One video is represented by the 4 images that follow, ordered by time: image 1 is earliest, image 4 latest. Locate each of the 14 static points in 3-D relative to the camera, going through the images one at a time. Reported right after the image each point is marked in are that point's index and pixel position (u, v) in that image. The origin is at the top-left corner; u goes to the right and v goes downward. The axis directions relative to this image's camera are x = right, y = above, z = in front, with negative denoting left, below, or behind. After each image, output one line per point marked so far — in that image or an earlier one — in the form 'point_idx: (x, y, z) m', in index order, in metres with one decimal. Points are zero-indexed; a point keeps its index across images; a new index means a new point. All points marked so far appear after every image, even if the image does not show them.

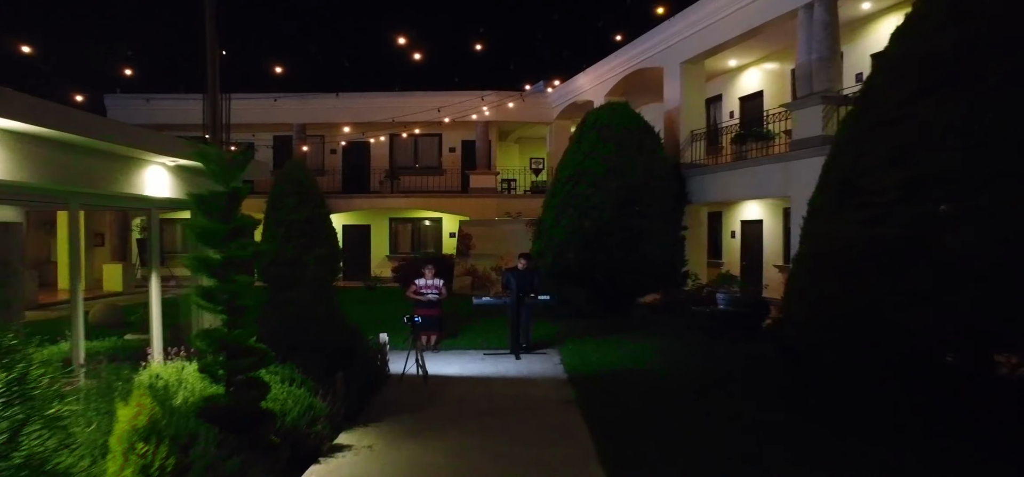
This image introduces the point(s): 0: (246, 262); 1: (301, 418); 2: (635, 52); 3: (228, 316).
0: (-1.9, -0.2, +5.1) m
1: (-1.6, -1.4, +5.4) m
2: (+2.9, +4.4, +16.4) m
3: (-2.0, -0.5, +5.0) m
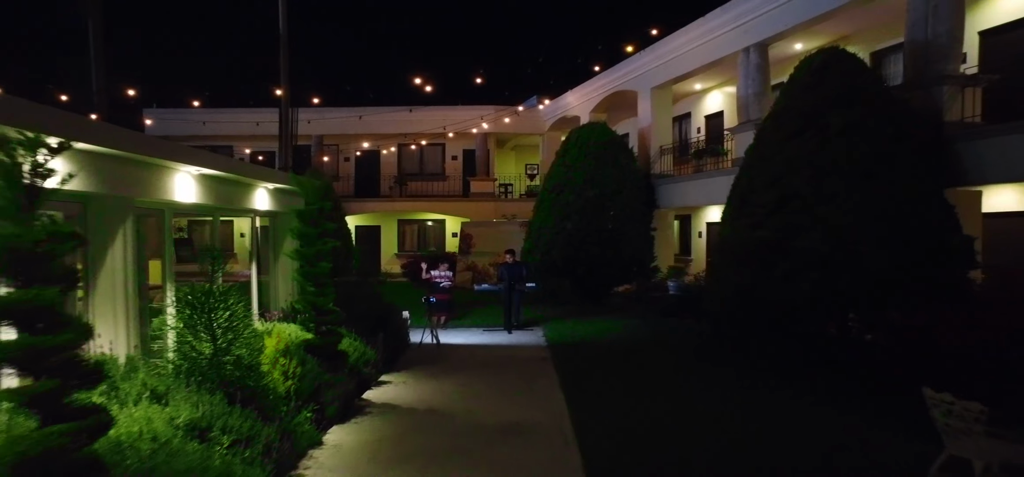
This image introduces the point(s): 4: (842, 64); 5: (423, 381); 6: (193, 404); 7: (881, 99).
0: (-2.0, -0.2, +7.6) m
1: (-1.7, -1.4, +7.9) m
2: (+2.8, +4.4, +18.9) m
3: (-2.1, -0.5, +7.5) m
4: (+4.2, +2.2, +8.9) m
5: (-1.1, -1.7, +8.4) m
6: (-2.1, -1.1, +4.7) m
7: (+4.5, +1.7, +8.6) m
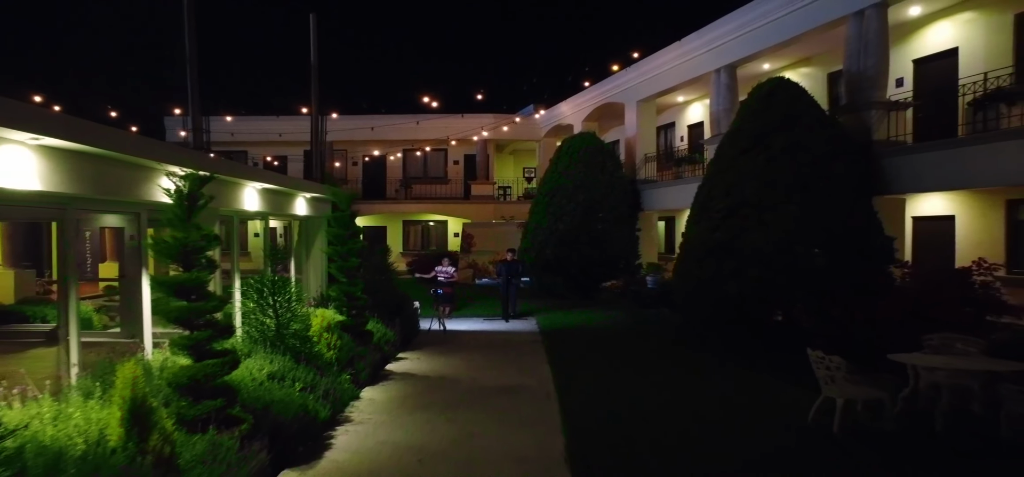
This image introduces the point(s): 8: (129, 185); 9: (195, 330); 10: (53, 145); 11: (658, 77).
0: (-2.1, -0.2, +9.3) m
1: (-1.8, -1.4, +9.6) m
2: (+2.7, +4.4, +20.6) m
3: (-2.2, -0.5, +9.2) m
4: (+4.1, +2.2, +10.5) m
5: (-1.1, -1.7, +10.1) m
6: (-2.2, -1.1, +6.4) m
7: (+4.5, +1.7, +10.2) m
8: (-2.8, +0.4, +5.1) m
9: (-2.2, -0.6, +5.0) m
10: (-2.7, +0.6, +4.2) m
11: (+3.8, +4.2, +18.0) m
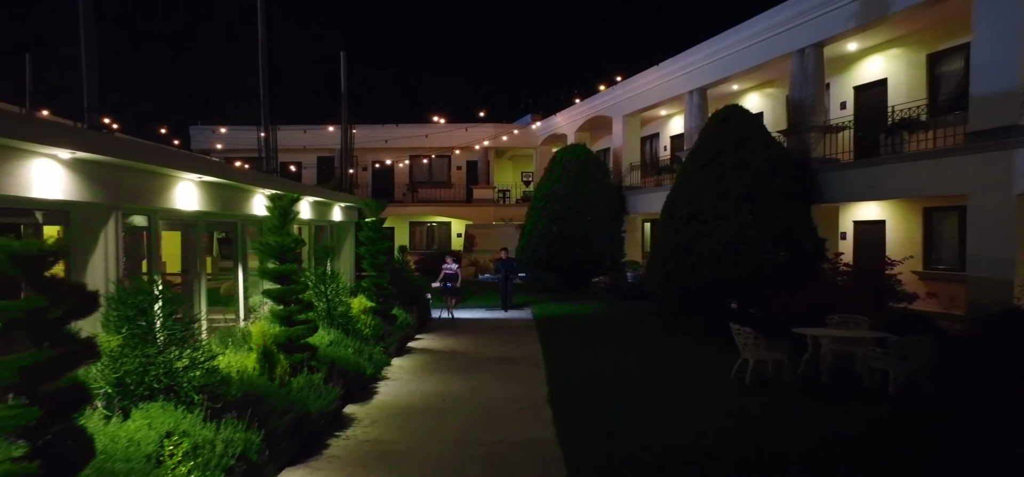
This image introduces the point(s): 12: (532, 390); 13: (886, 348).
0: (-2.1, -0.2, +11.4) m
1: (-1.8, -1.4, +11.7) m
2: (+2.6, +4.4, +22.7) m
3: (-2.2, -0.6, +11.3) m
4: (+4.1, +2.2, +12.6) m
5: (-1.2, -1.8, +12.2) m
6: (-2.2, -1.1, +8.5) m
7: (+4.5, +1.7, +12.3) m
8: (-2.8, +0.4, +7.2) m
9: (-2.3, -0.7, +7.1) m
10: (-2.8, +0.5, +6.3) m
11: (+3.7, +4.1, +20.1) m
12: (+0.3, -1.8, +8.3) m
13: (+4.5, -1.3, +8.3) m
